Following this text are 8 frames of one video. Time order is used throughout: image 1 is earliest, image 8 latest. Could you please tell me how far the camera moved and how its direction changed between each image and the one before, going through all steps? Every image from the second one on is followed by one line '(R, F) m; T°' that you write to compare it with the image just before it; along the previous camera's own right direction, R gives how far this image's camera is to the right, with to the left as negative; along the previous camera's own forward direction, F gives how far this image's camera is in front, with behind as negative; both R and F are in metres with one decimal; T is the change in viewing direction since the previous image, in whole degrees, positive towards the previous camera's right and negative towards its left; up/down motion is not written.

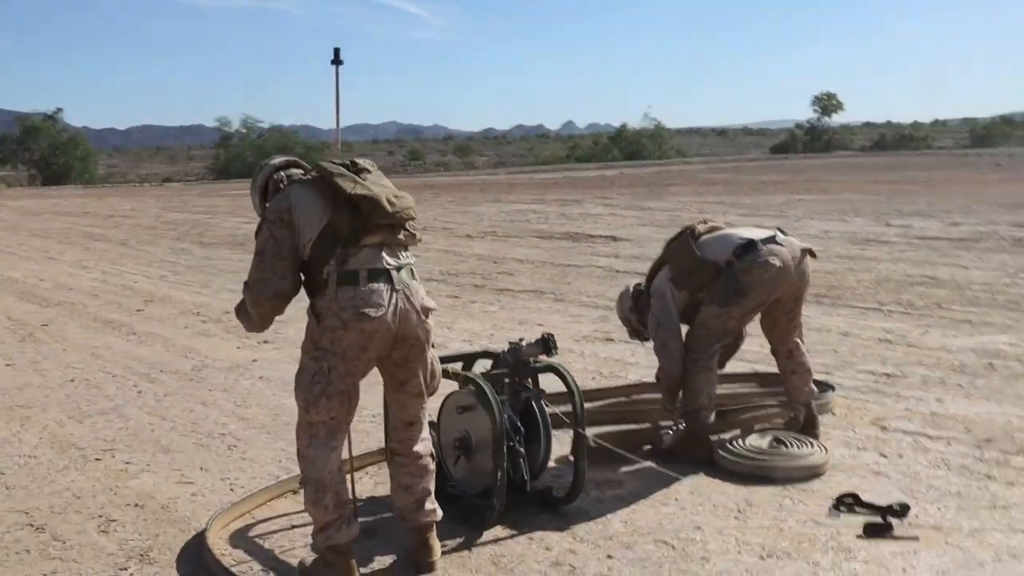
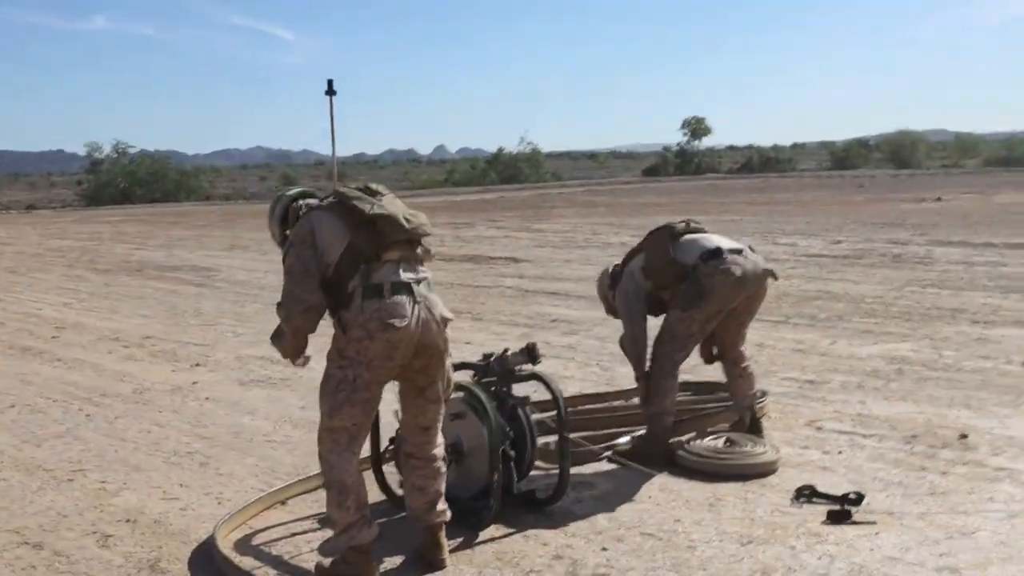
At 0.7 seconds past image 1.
(-0.6, -0.3) m; +6°
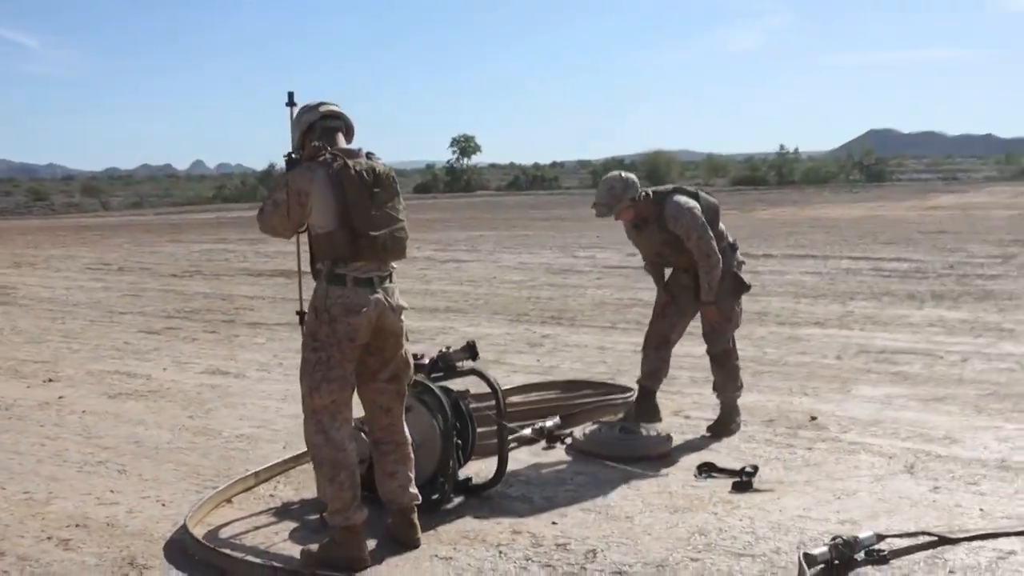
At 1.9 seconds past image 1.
(-1.0, -0.5) m; +12°
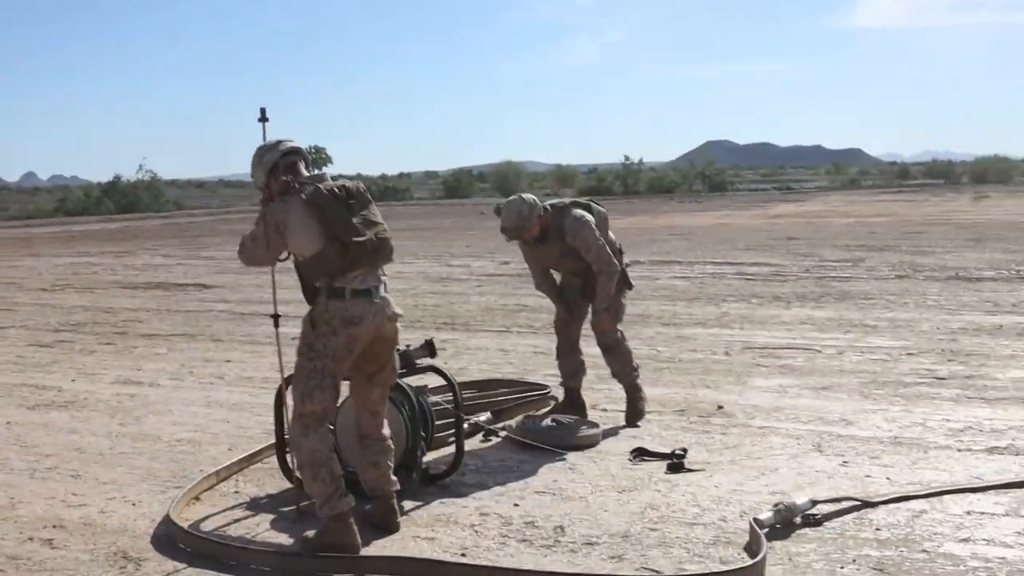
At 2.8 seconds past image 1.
(-0.6, -0.5) m; +8°
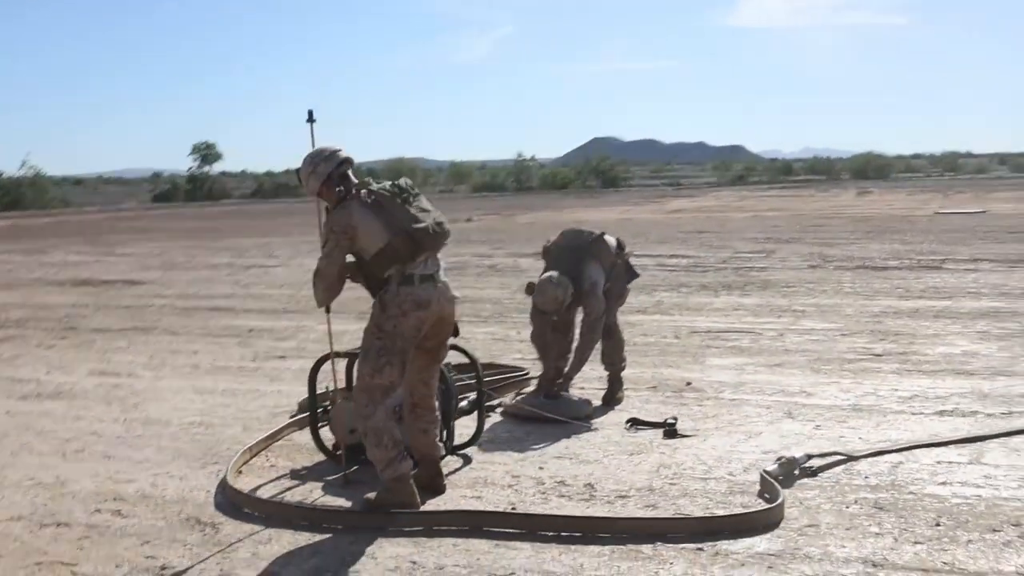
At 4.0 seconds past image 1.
(-0.8, -0.6) m; +6°
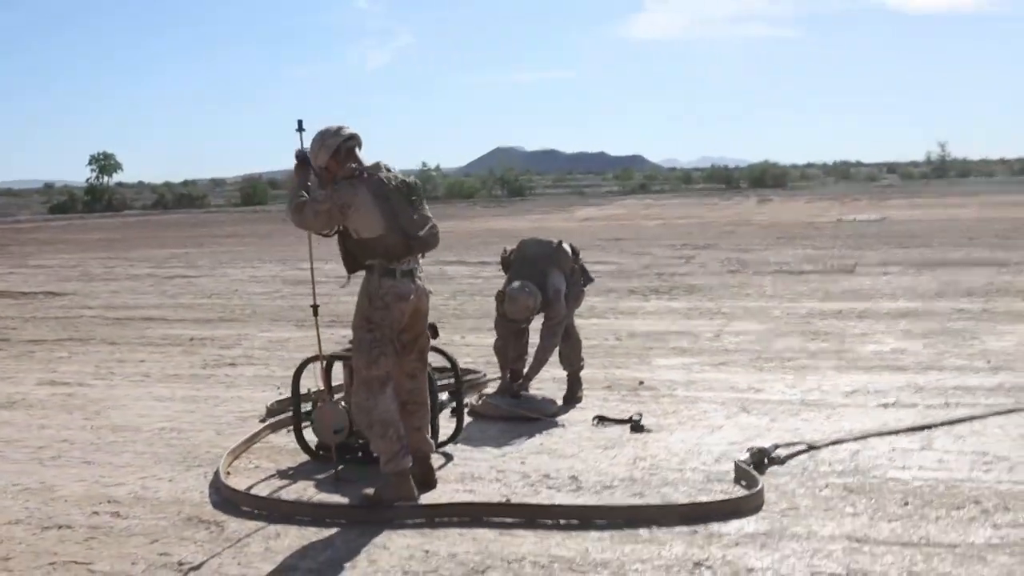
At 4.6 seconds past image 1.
(-0.5, -0.3) m; +5°
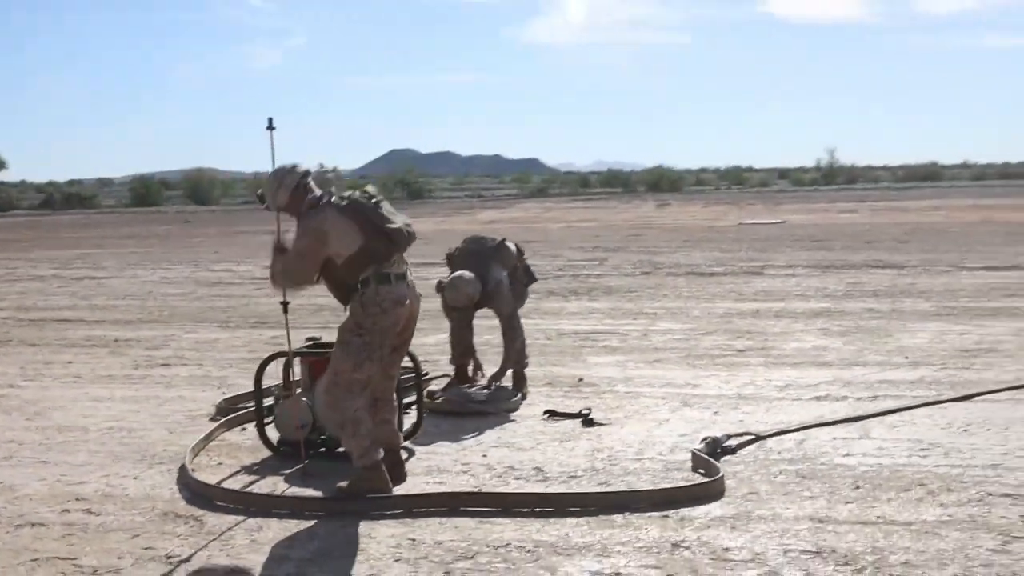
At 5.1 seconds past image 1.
(-0.4, -0.2) m; +5°
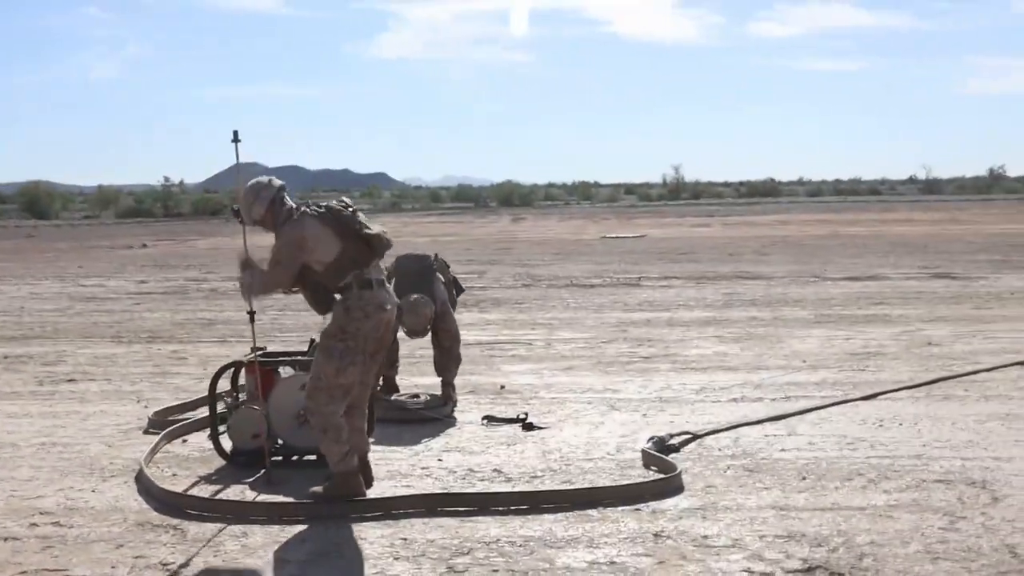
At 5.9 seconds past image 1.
(-0.7, -0.2) m; +8°
